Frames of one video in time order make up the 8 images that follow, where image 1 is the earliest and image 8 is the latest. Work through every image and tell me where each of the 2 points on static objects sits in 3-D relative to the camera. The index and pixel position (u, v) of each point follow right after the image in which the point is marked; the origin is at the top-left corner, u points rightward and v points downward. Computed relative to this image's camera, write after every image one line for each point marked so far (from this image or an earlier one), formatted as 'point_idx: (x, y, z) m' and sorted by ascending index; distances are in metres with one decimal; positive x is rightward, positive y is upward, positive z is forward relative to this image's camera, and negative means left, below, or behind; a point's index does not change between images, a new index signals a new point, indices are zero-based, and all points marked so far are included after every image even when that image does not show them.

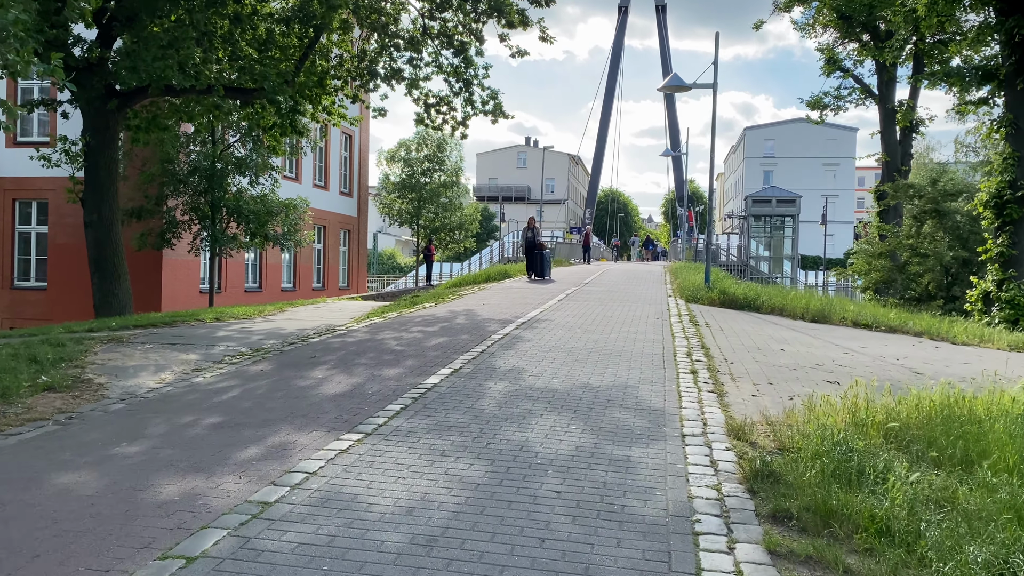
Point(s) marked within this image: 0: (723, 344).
0: (+2.8, -0.7, +10.5) m
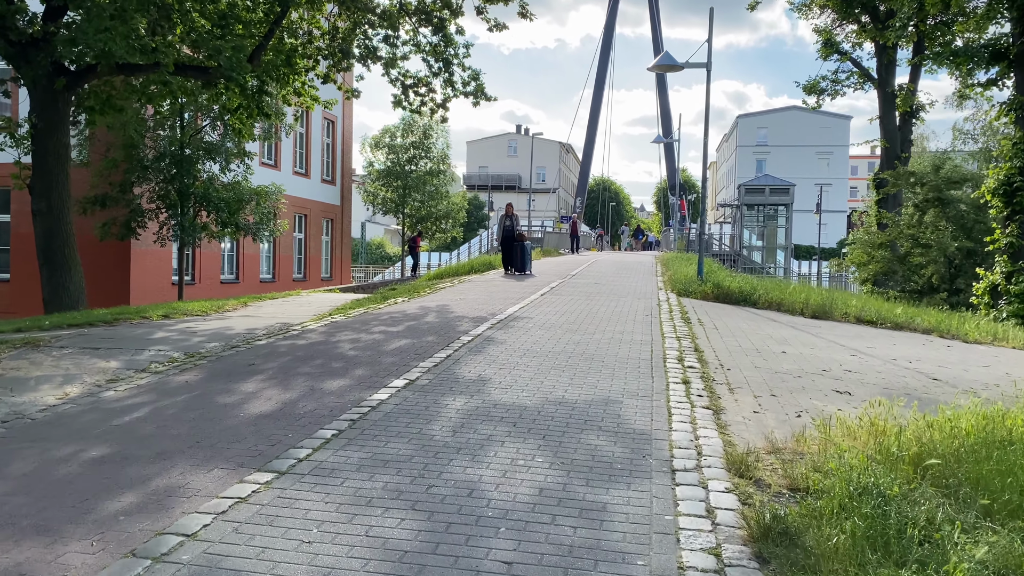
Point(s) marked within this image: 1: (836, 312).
0: (+2.4, -0.7, +9.4) m
1: (+5.6, -0.4, +13.9) m
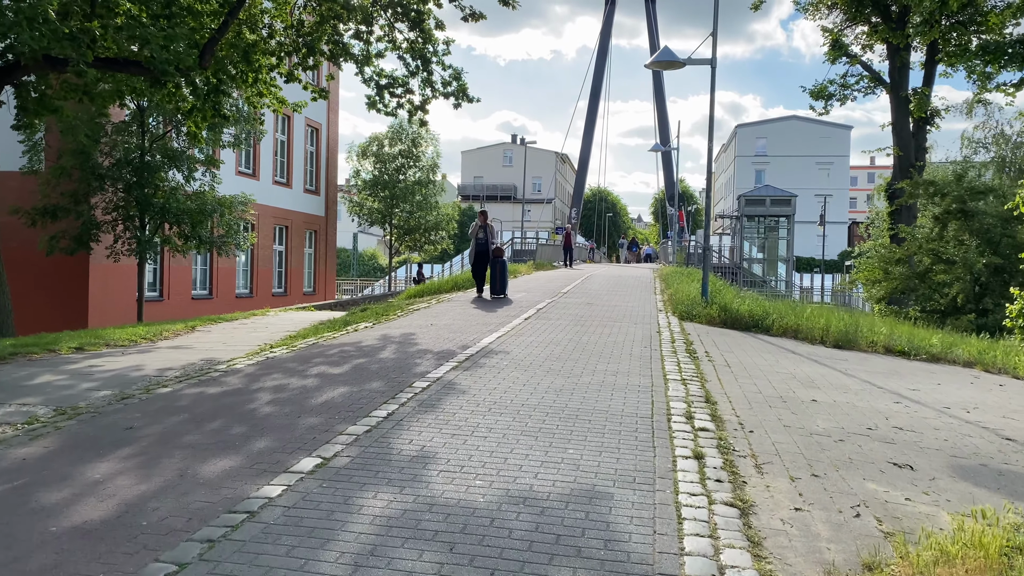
0: (+2.1, -1.0, +7.6) m
1: (+5.2, -0.8, +12.1) m
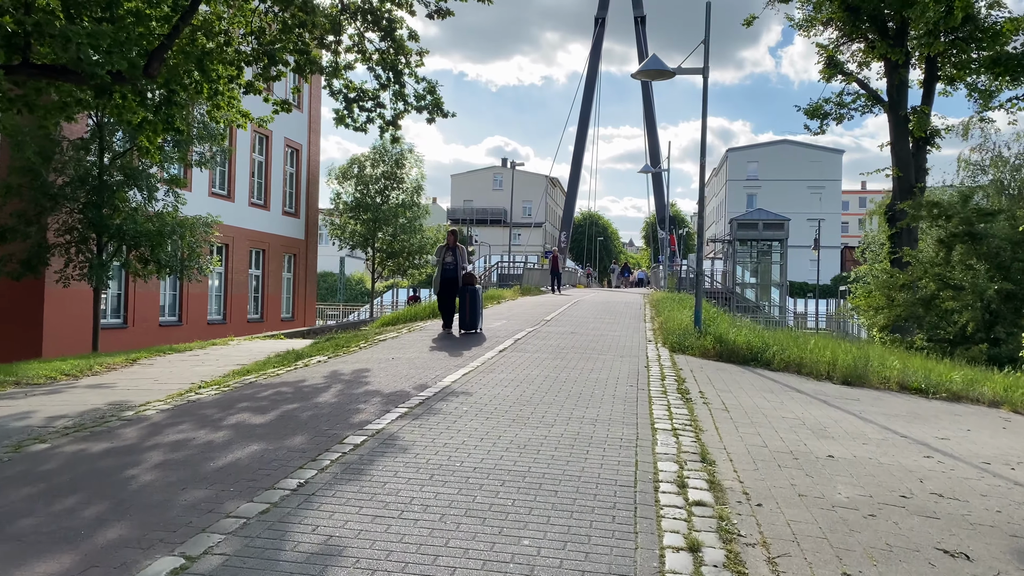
0: (+1.8, -1.3, +6.3) m
1: (+4.8, -1.2, +10.8) m
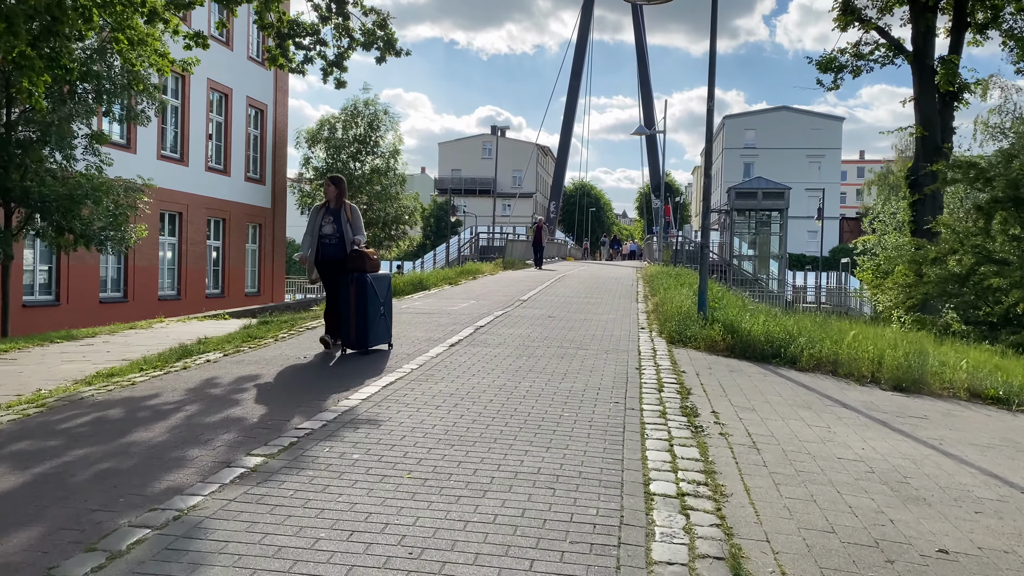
0: (+1.3, -1.2, +3.8) m
1: (+4.3, -1.0, +8.3) m
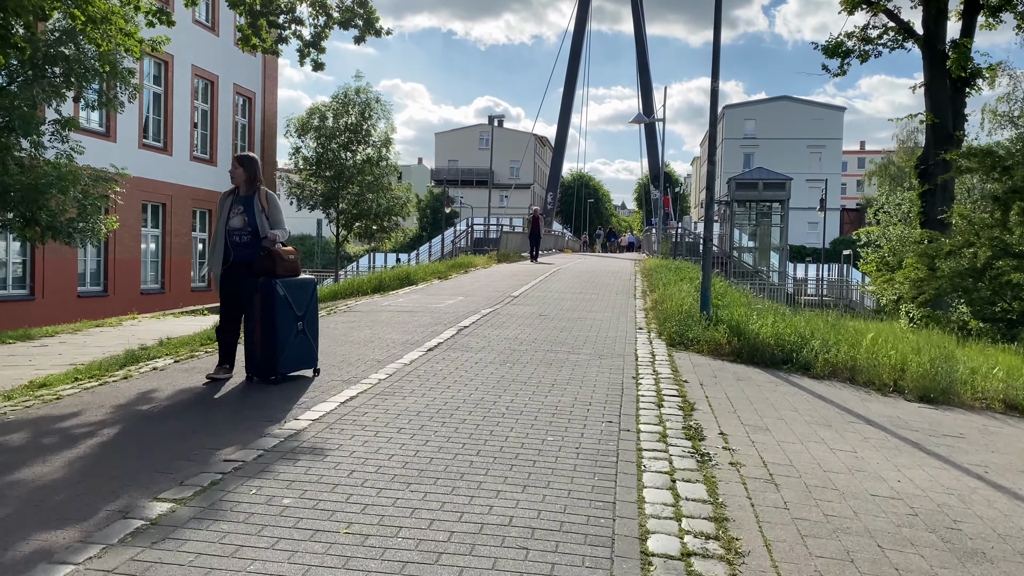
0: (+1.1, -1.2, +2.9) m
1: (+4.2, -0.9, +7.4) m
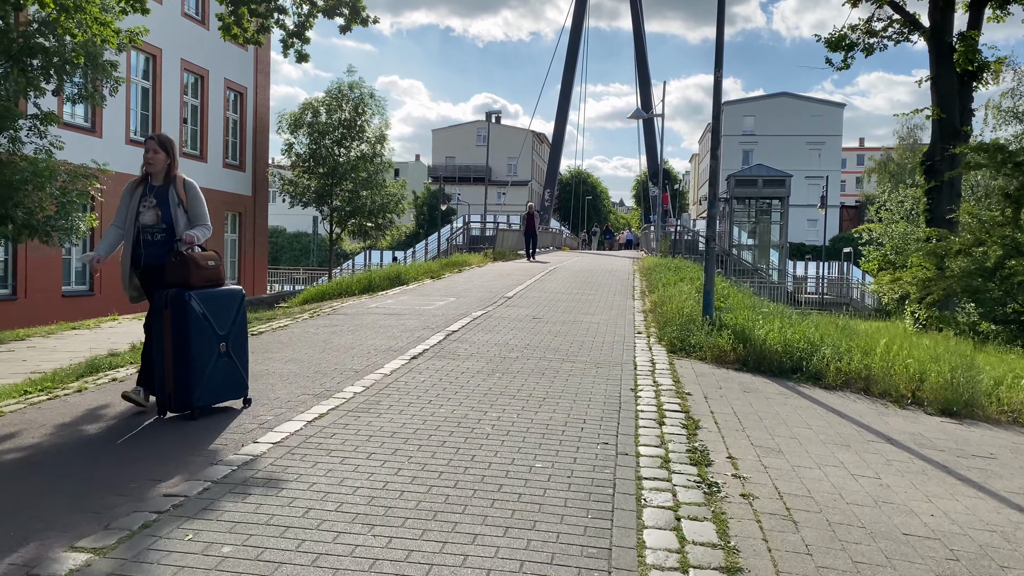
0: (+1.0, -1.3, +2.3) m
1: (+4.1, -1.0, +6.9) m
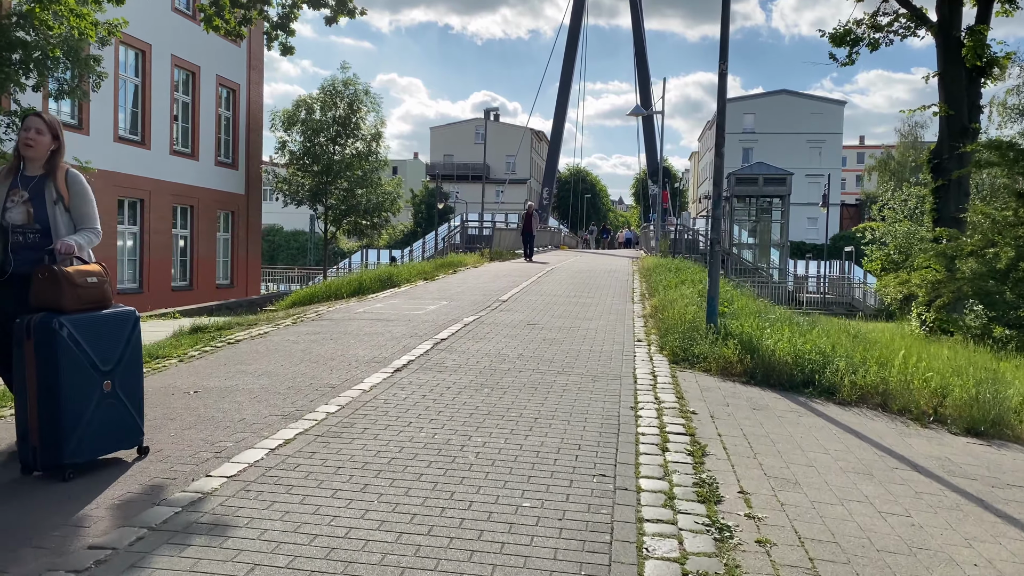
0: (+1.0, -1.4, +1.8) m
1: (+4.0, -1.1, +6.3) m
